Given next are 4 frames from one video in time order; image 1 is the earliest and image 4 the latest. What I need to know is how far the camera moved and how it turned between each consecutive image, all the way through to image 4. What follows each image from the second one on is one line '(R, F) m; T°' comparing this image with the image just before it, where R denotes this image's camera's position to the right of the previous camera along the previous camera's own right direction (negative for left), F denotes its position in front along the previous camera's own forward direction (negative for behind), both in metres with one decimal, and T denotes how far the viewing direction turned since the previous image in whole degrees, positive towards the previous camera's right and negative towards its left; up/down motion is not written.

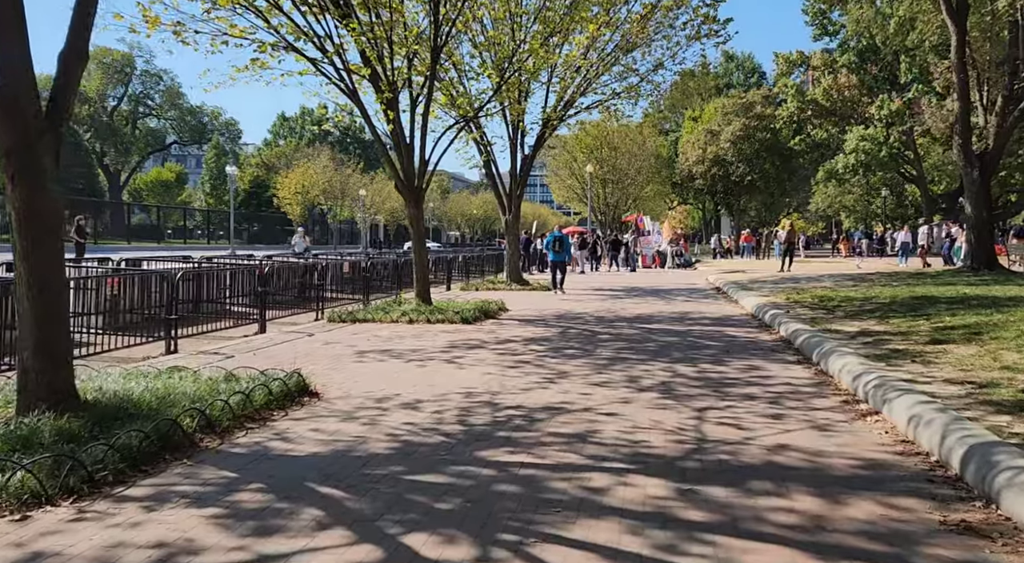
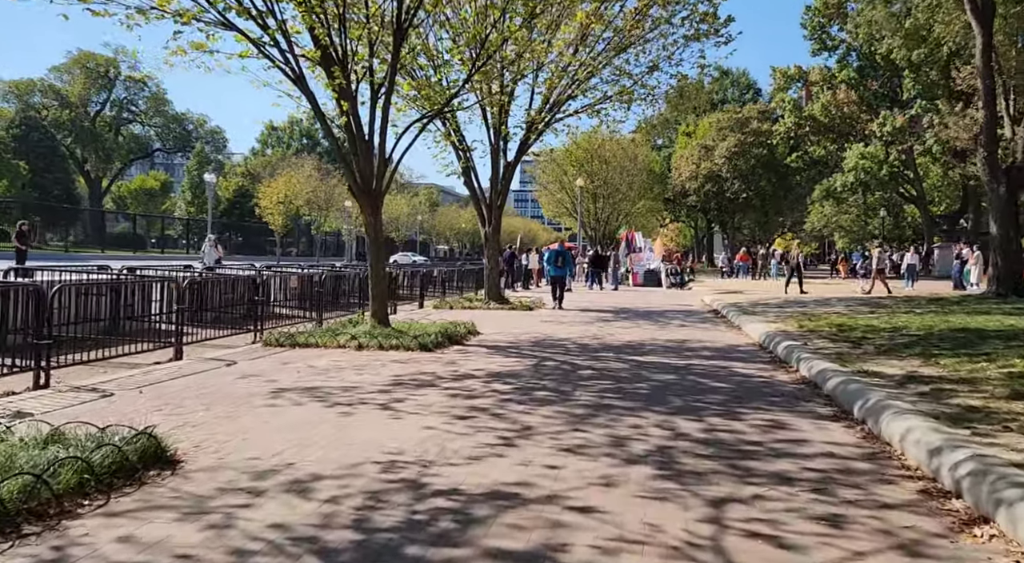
(+0.3, +2.2) m; +1°
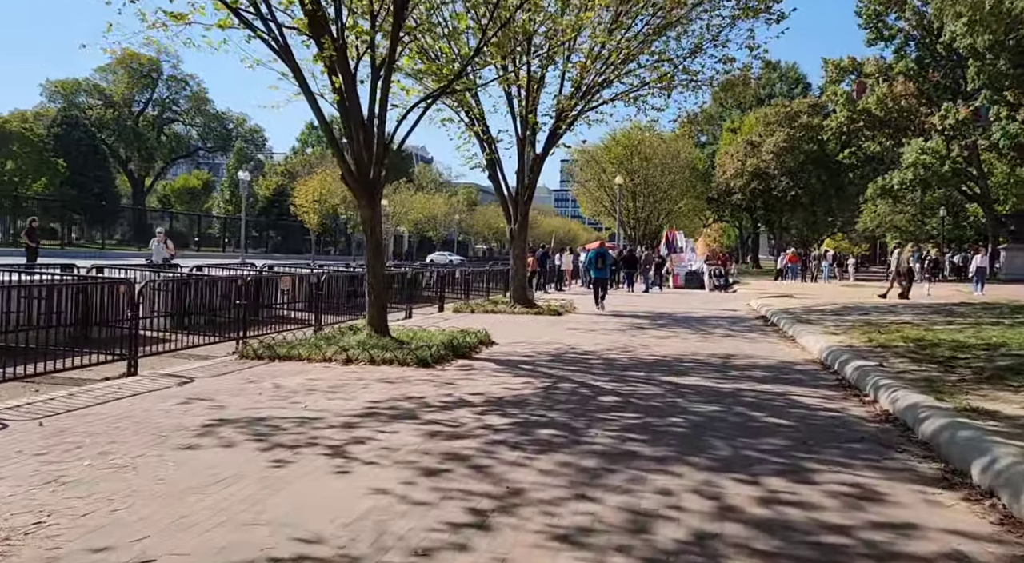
(+0.3, +1.9) m; -3°
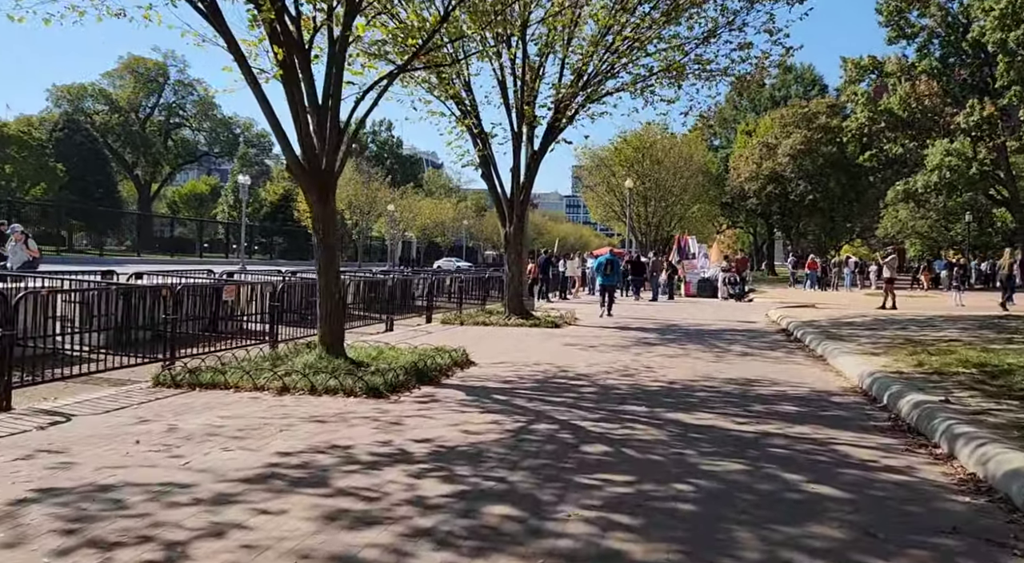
(+0.4, +2.0) m; -1°
